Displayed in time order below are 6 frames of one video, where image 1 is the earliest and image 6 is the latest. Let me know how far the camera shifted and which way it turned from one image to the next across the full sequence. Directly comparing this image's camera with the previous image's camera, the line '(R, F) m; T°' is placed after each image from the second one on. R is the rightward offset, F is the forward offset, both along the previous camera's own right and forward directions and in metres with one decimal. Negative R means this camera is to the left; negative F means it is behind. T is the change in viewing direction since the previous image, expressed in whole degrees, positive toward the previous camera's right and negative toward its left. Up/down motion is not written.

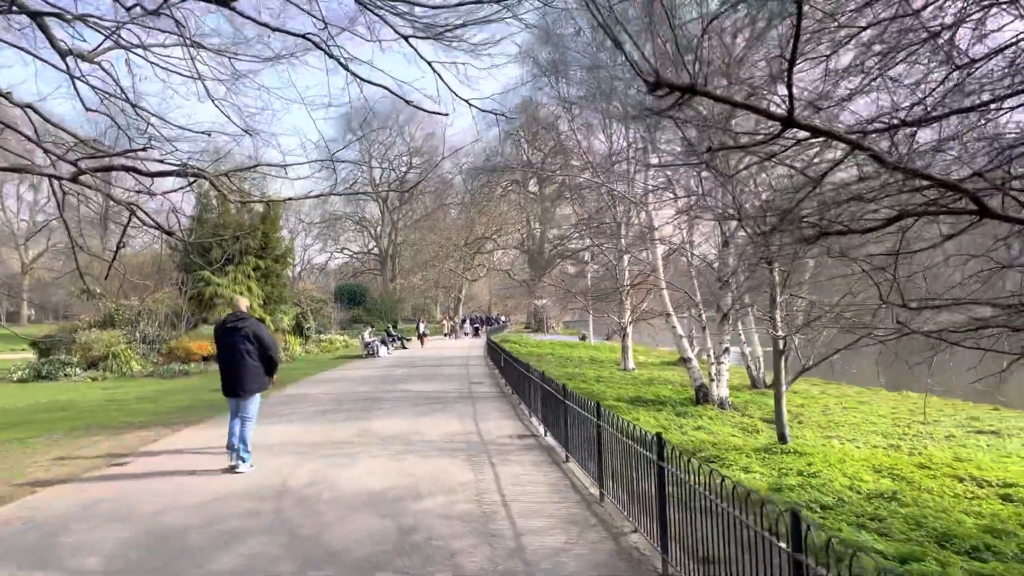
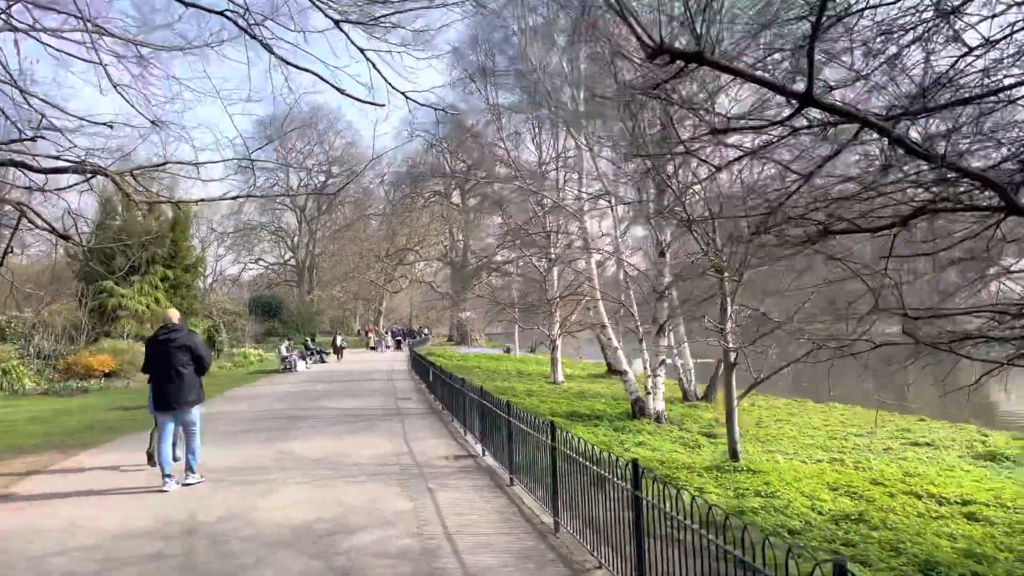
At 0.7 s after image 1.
(-0.2, +0.6) m; +6°
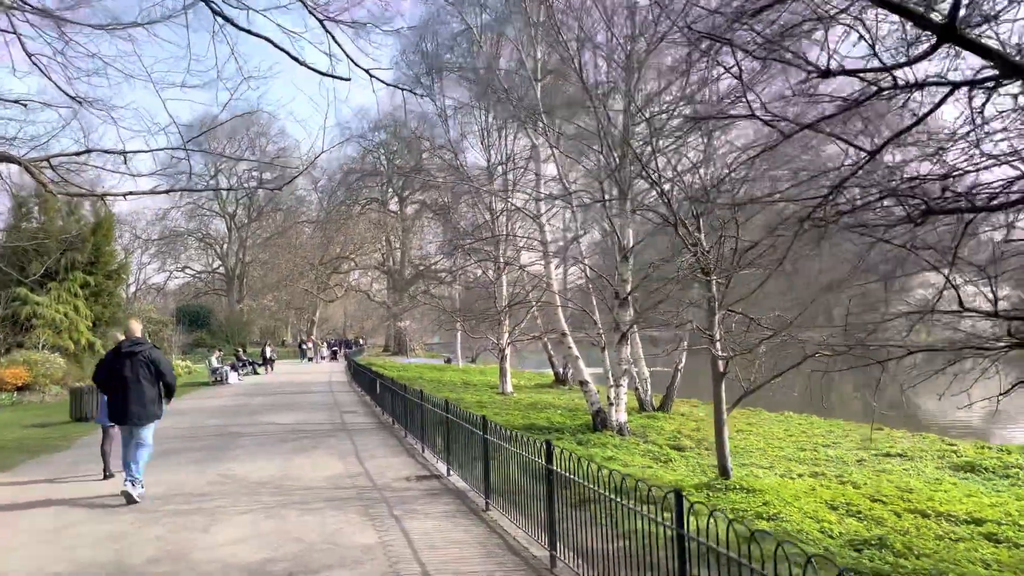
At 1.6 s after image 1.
(-0.3, +0.7) m; +5°
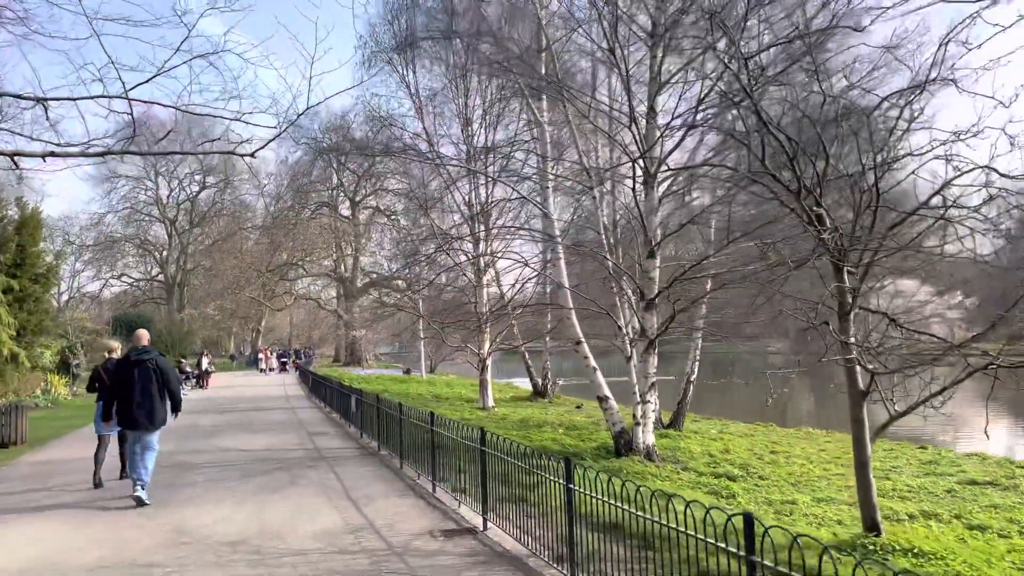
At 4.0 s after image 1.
(-0.8, +2.0) m; +4°
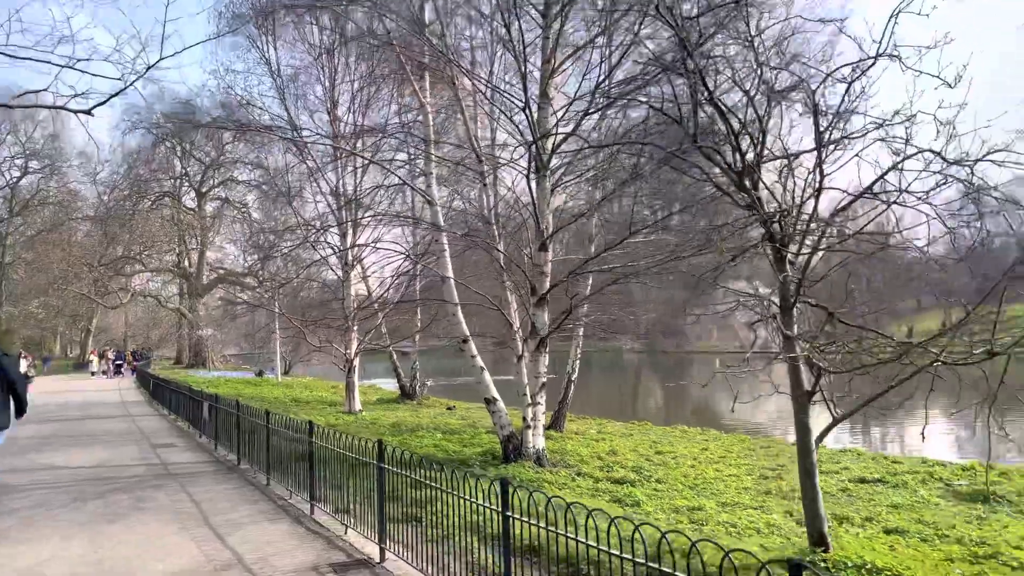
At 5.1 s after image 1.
(-0.3, +0.9) m; +10°
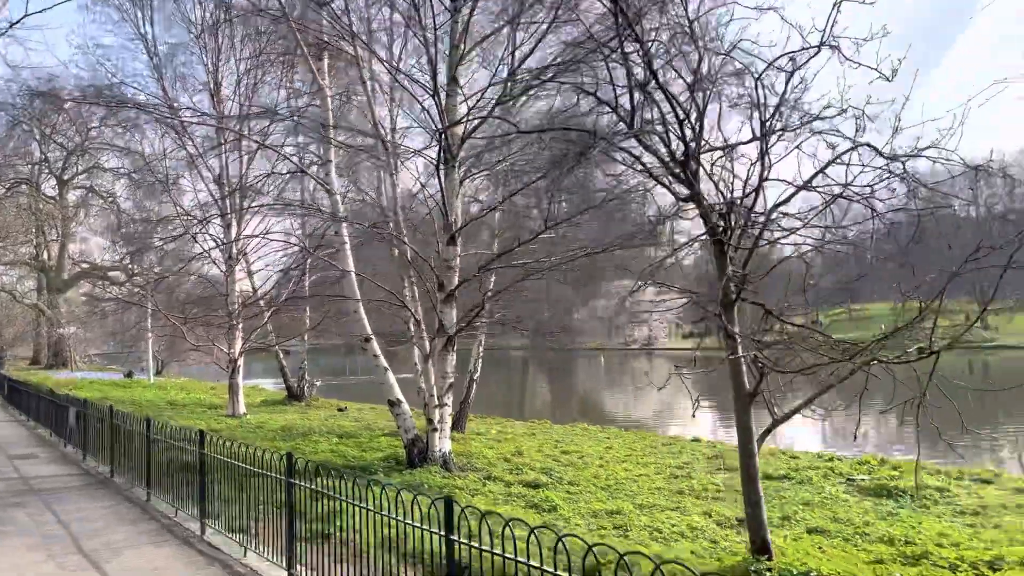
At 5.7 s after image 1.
(-0.3, +0.5) m; +8°
